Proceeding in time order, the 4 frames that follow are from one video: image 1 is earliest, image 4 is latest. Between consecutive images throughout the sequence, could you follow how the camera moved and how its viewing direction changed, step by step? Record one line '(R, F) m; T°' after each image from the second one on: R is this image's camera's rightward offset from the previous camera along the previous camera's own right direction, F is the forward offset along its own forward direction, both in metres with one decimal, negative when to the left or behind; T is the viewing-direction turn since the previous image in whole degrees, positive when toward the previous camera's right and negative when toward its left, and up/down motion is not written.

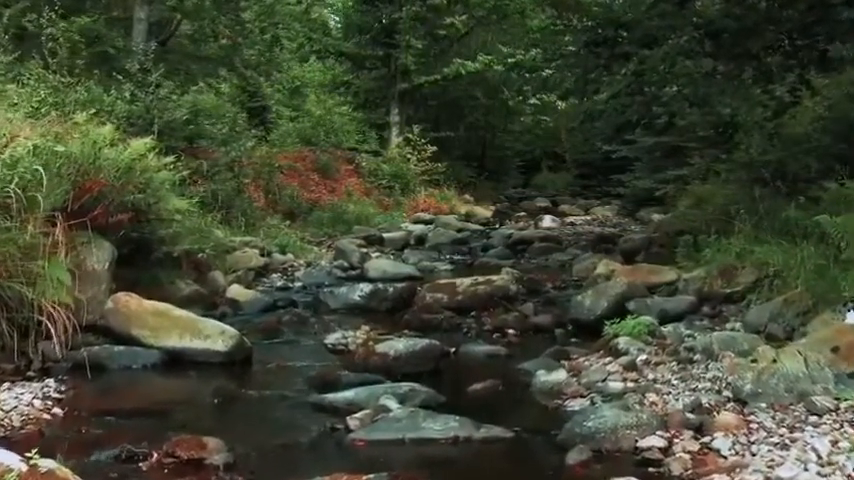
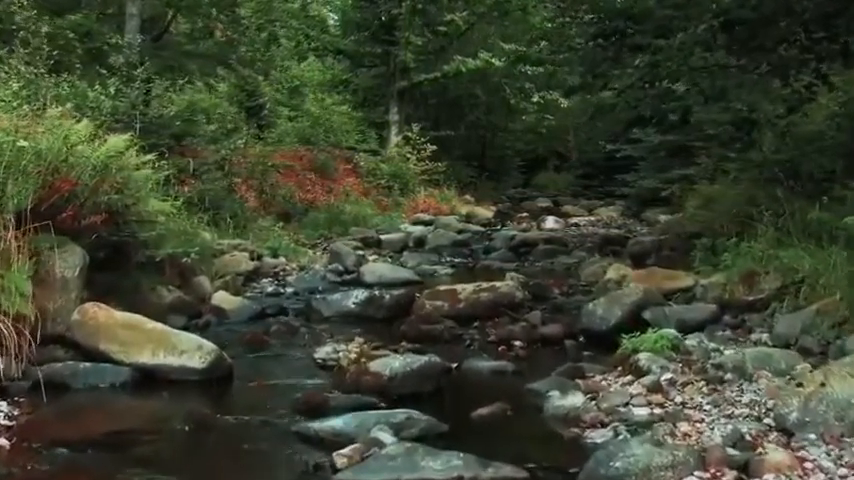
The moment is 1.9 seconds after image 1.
(0.0, +0.7) m; 0°
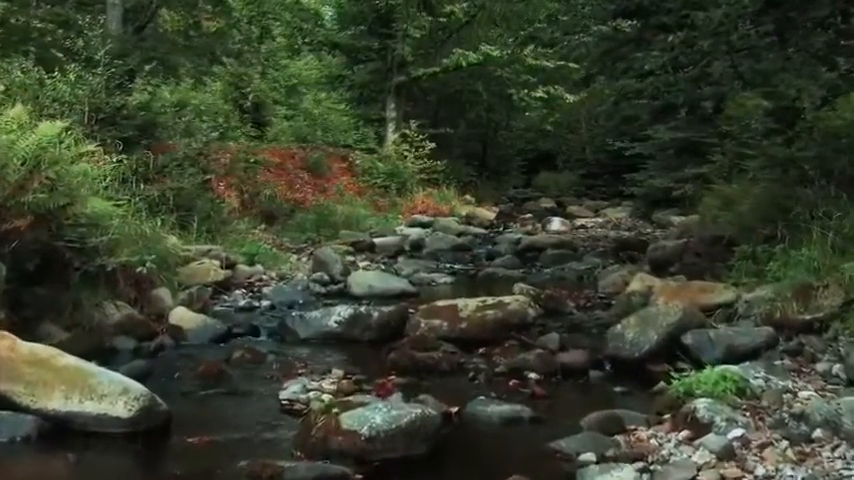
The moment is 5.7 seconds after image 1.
(0.0, +1.4) m; 0°
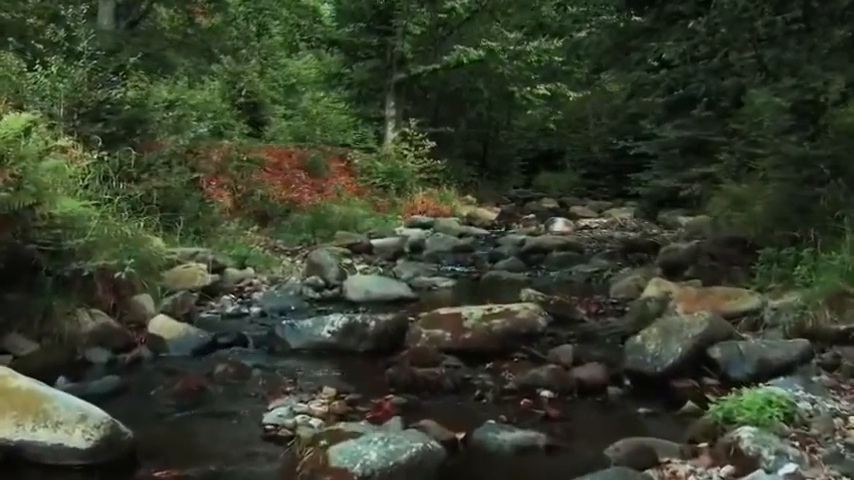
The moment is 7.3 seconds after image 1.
(0.0, +0.6) m; 0°
